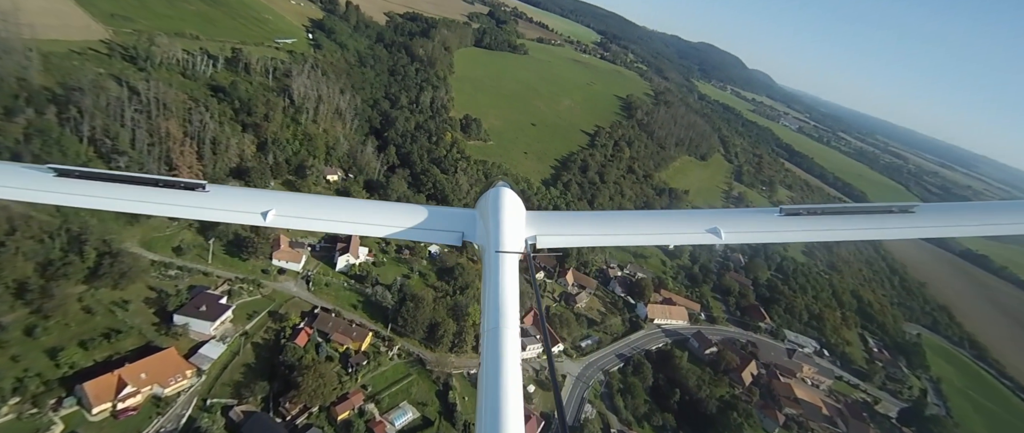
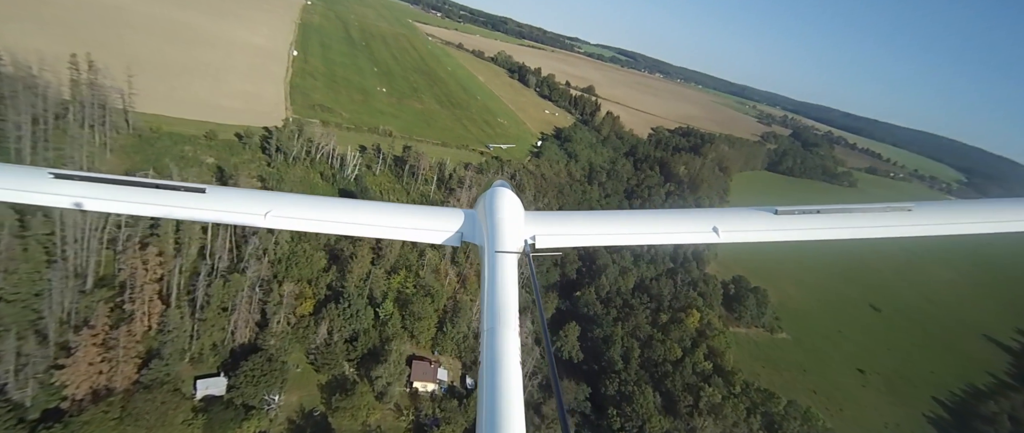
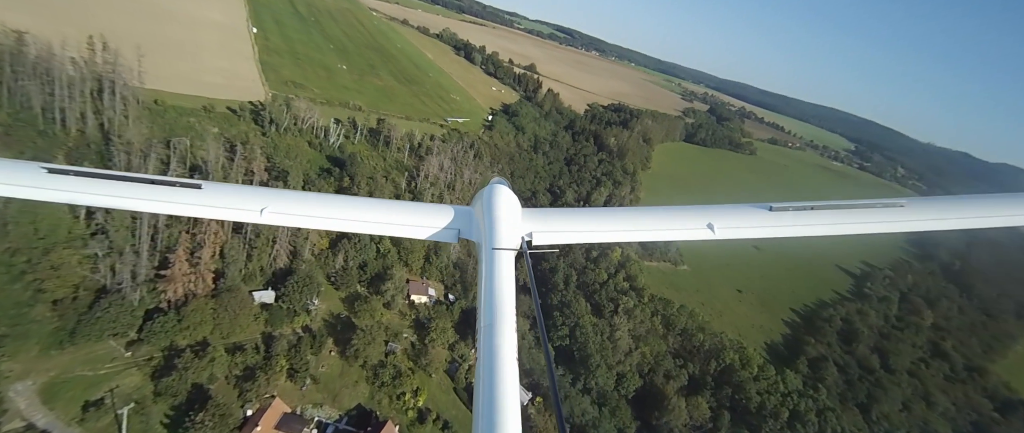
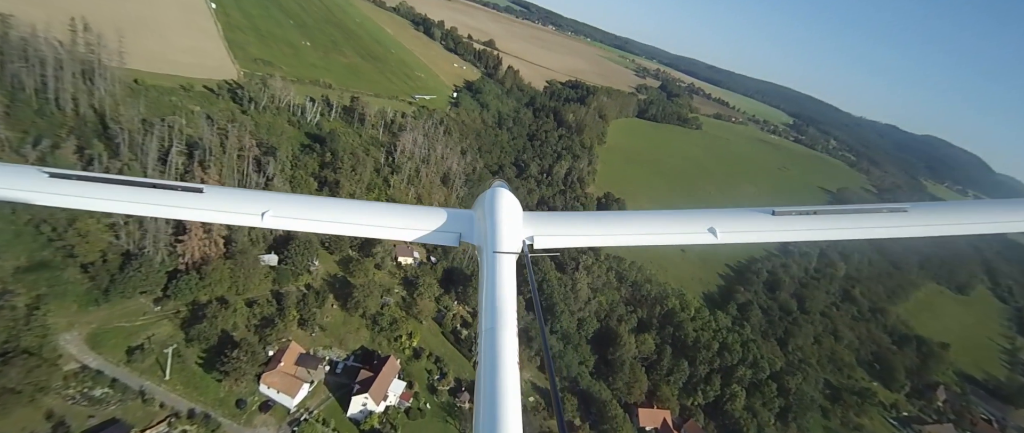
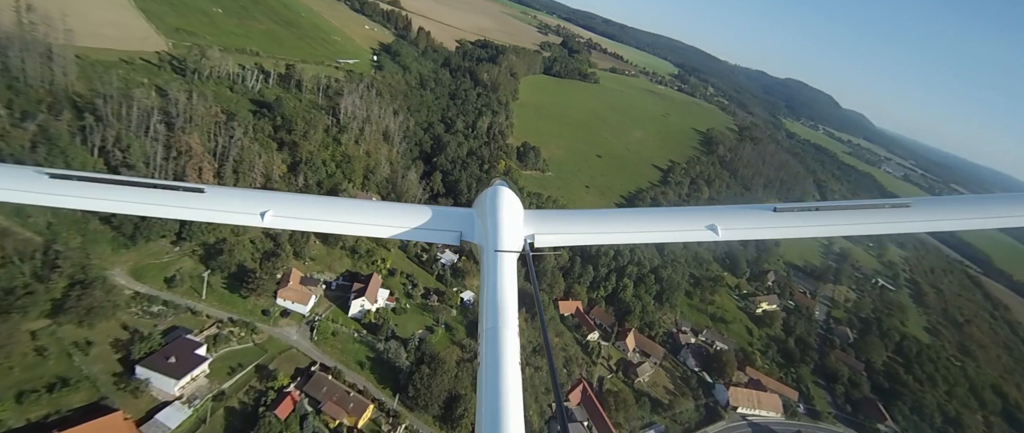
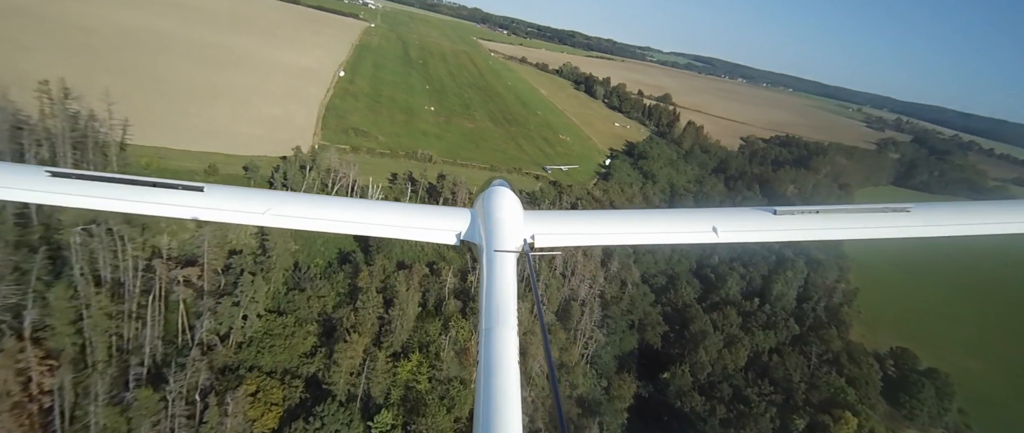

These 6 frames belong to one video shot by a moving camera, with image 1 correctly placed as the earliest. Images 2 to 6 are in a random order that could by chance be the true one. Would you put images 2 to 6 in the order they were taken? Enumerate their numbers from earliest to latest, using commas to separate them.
5, 4, 3, 2, 6
